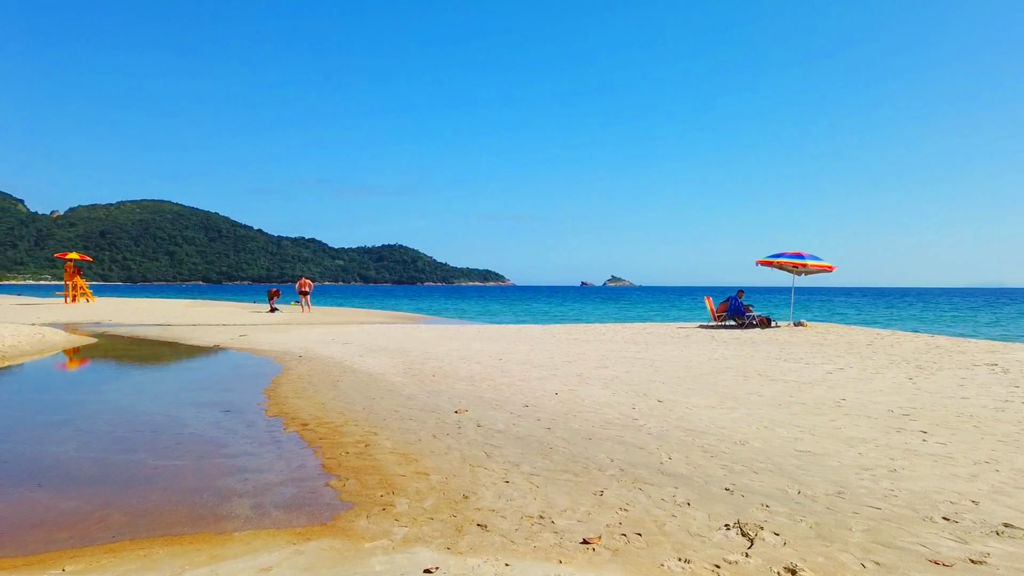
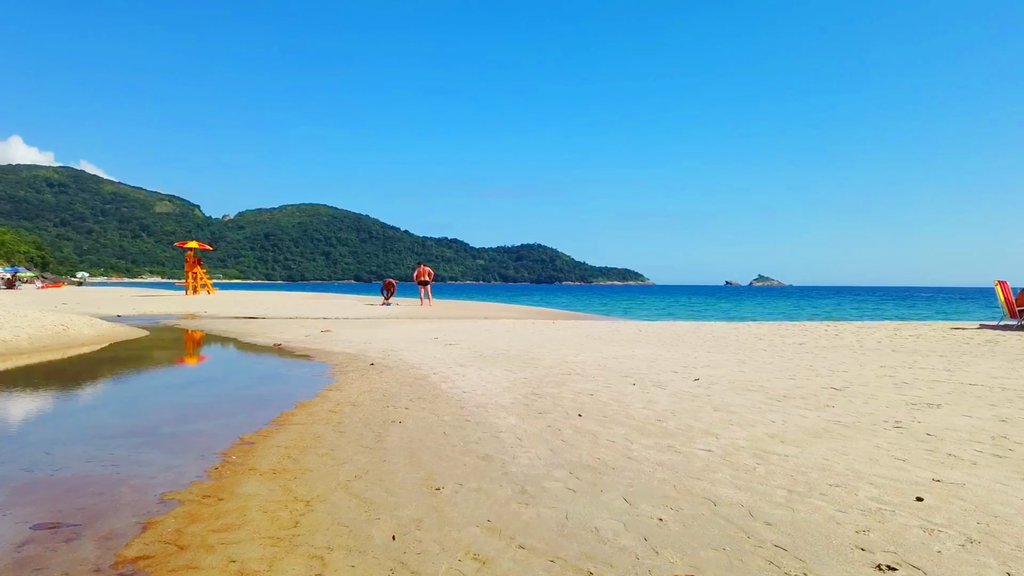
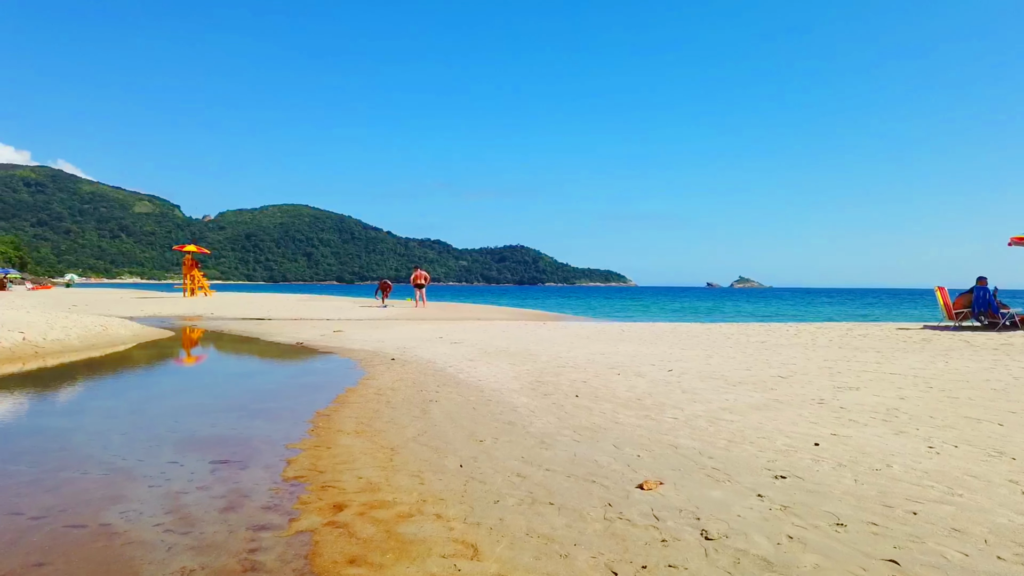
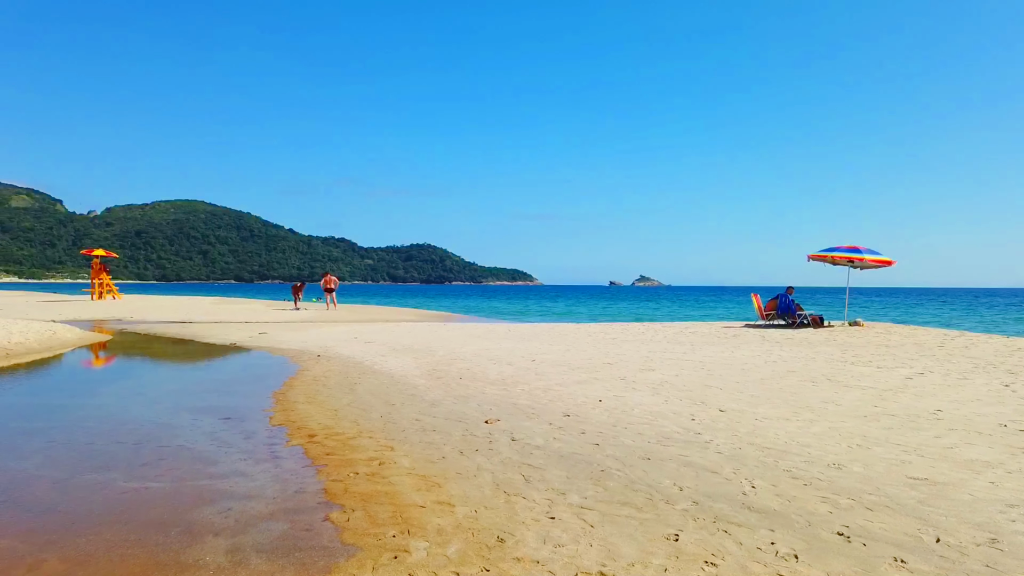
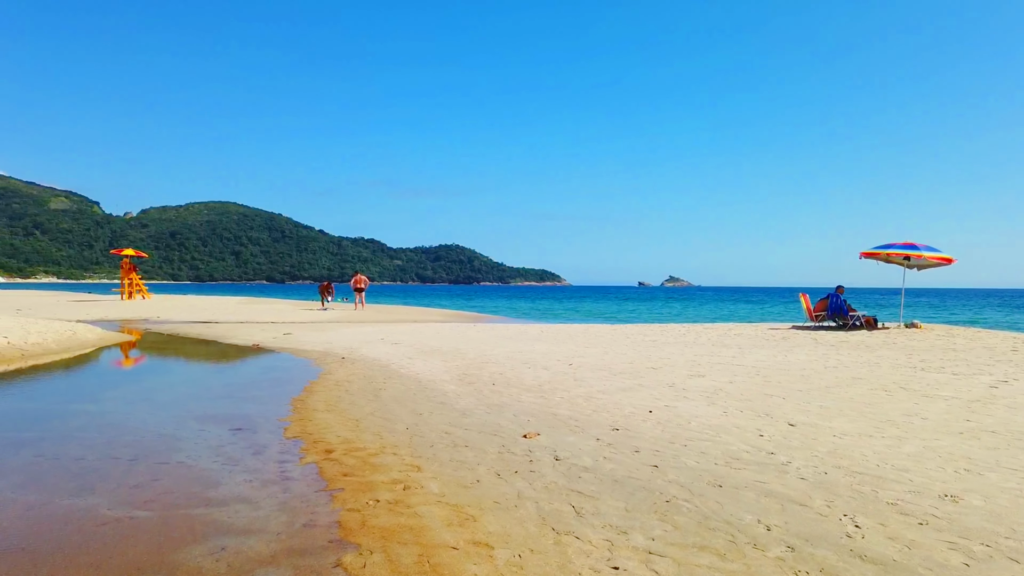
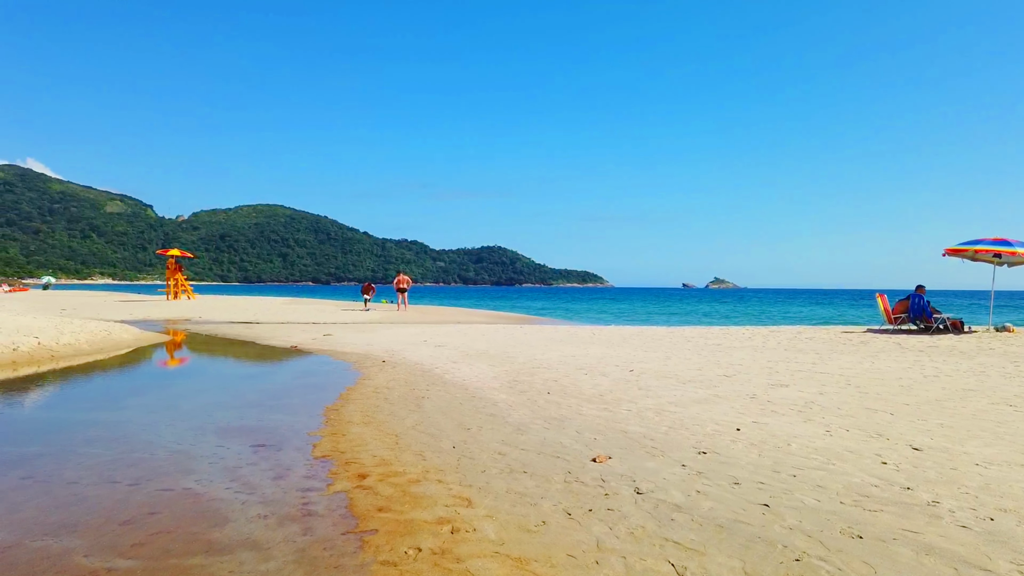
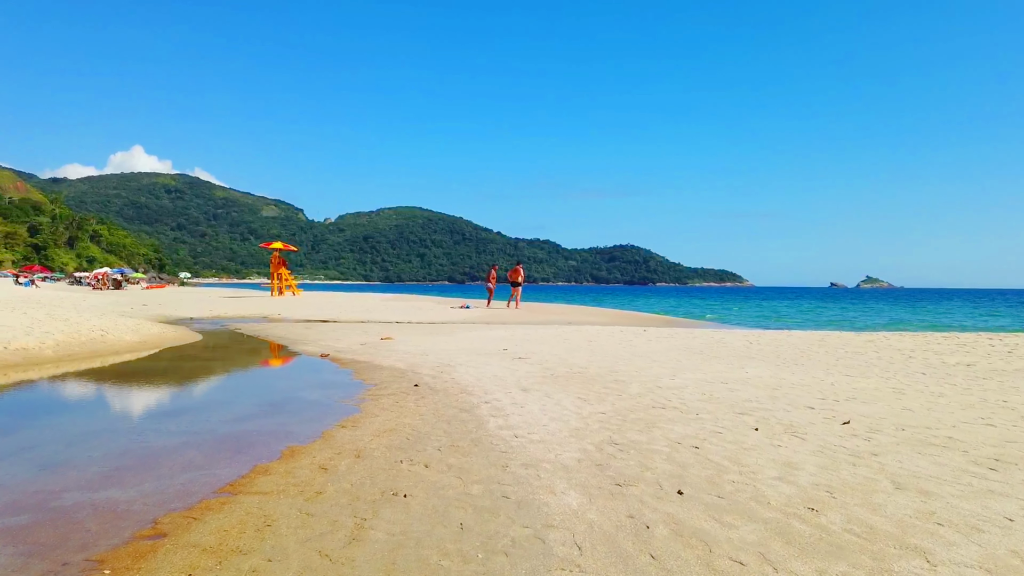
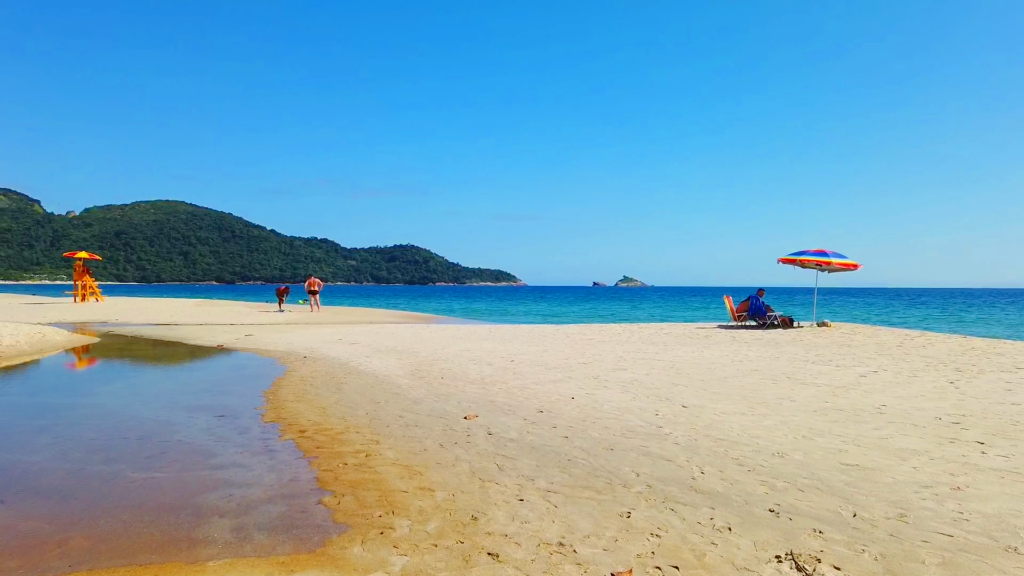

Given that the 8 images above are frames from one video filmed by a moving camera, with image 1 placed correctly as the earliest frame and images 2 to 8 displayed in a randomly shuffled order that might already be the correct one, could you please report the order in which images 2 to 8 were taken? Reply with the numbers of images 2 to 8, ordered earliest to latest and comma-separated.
8, 4, 5, 6, 3, 2, 7
